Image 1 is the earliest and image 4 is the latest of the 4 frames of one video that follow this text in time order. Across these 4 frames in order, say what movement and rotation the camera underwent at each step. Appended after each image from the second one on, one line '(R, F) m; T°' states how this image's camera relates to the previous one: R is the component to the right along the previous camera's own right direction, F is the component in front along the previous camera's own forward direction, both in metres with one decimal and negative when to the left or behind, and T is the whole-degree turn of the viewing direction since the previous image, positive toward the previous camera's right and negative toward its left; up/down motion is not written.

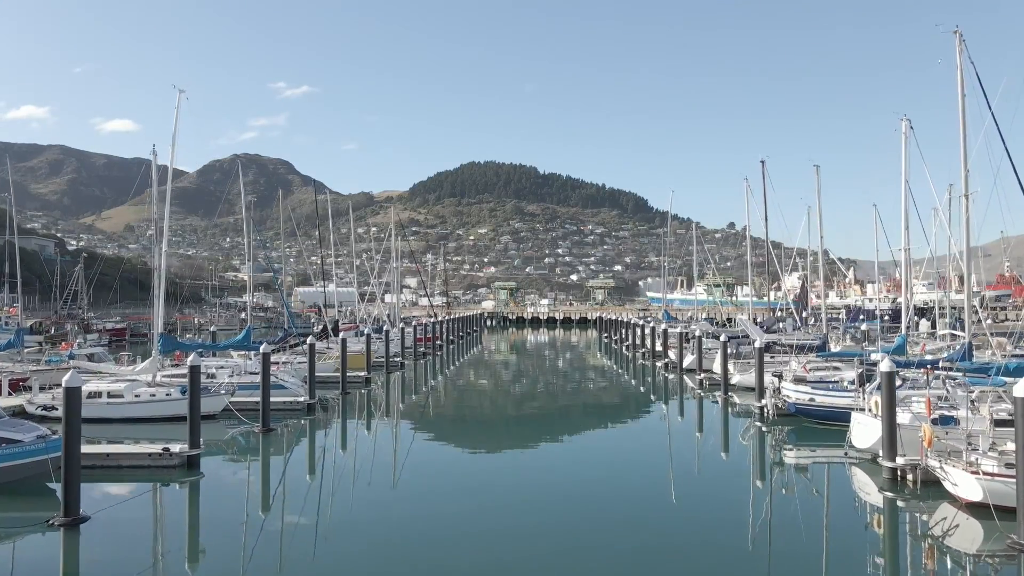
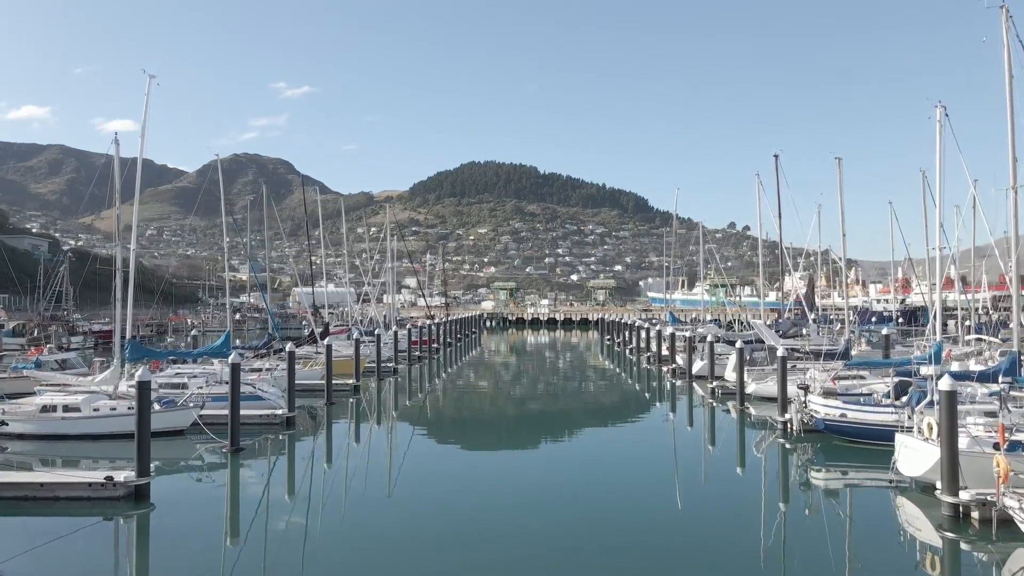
(0.0, +1.3) m; 0°
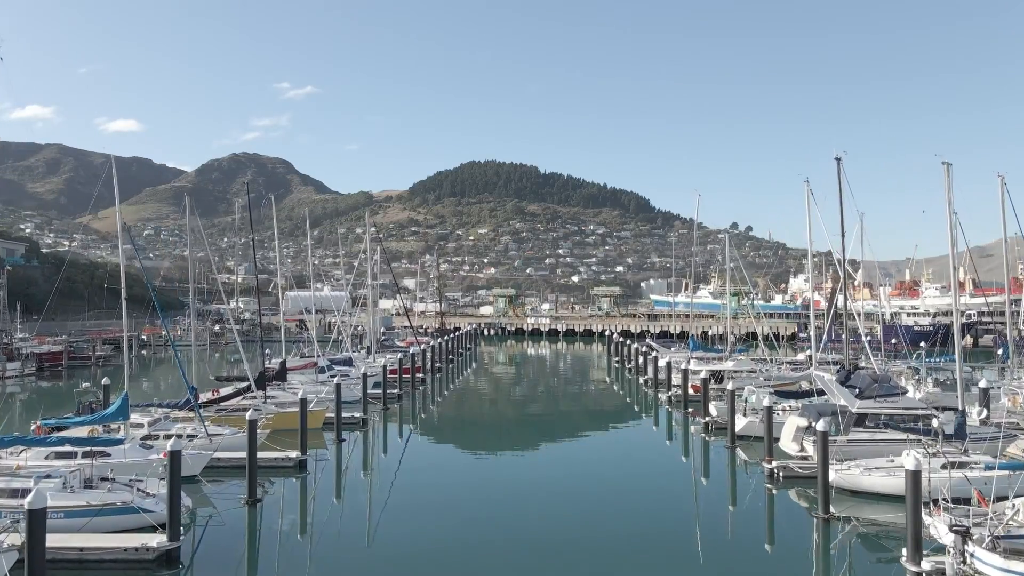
(+0.1, +4.4) m; 0°
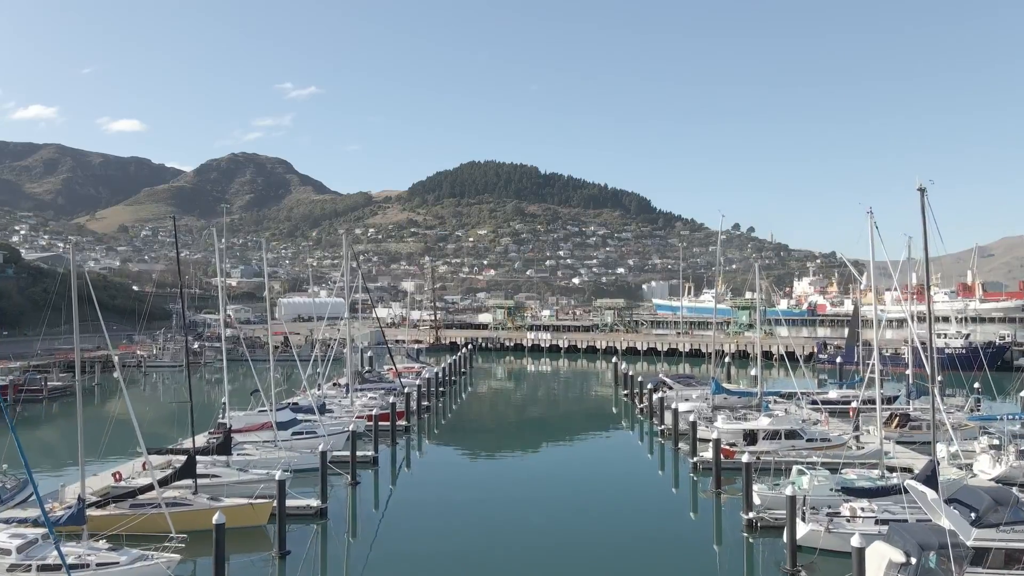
(+0.1, +3.8) m; 0°
